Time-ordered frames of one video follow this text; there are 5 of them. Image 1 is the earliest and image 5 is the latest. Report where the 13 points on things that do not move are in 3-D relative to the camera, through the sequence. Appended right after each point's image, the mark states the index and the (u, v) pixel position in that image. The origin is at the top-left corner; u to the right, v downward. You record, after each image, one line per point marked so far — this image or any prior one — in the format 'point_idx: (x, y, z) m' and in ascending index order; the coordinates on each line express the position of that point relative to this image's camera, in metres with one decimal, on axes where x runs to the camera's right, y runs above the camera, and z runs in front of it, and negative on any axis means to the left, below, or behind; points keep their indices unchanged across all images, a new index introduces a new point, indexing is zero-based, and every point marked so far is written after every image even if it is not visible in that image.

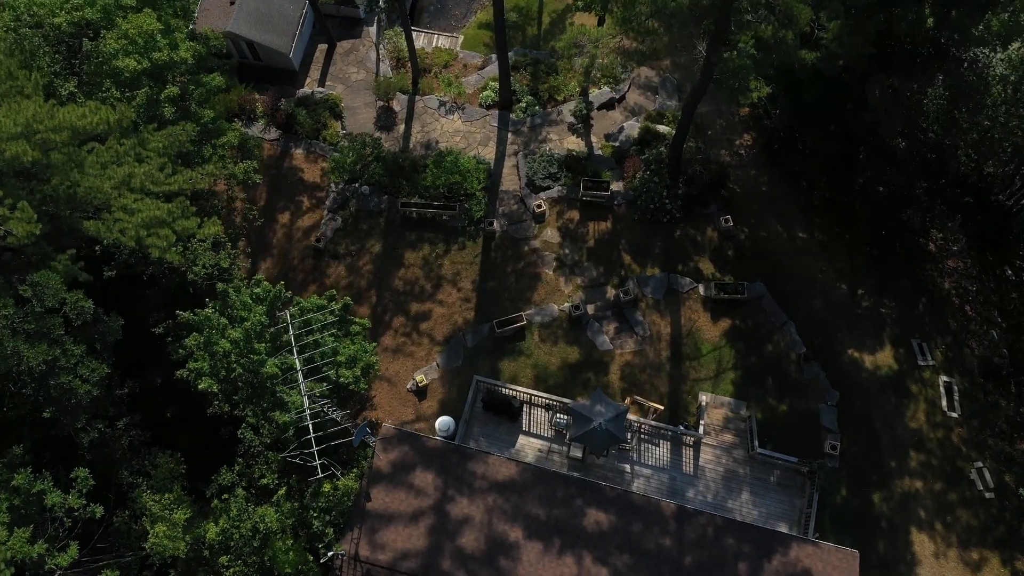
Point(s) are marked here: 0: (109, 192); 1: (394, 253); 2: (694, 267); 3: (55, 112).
0: (-5.9, +1.5, +12.1) m
1: (-2.8, +0.8, +19.7) m
2: (+4.3, +0.5, +19.3) m
3: (-6.4, +2.5, +11.6) m
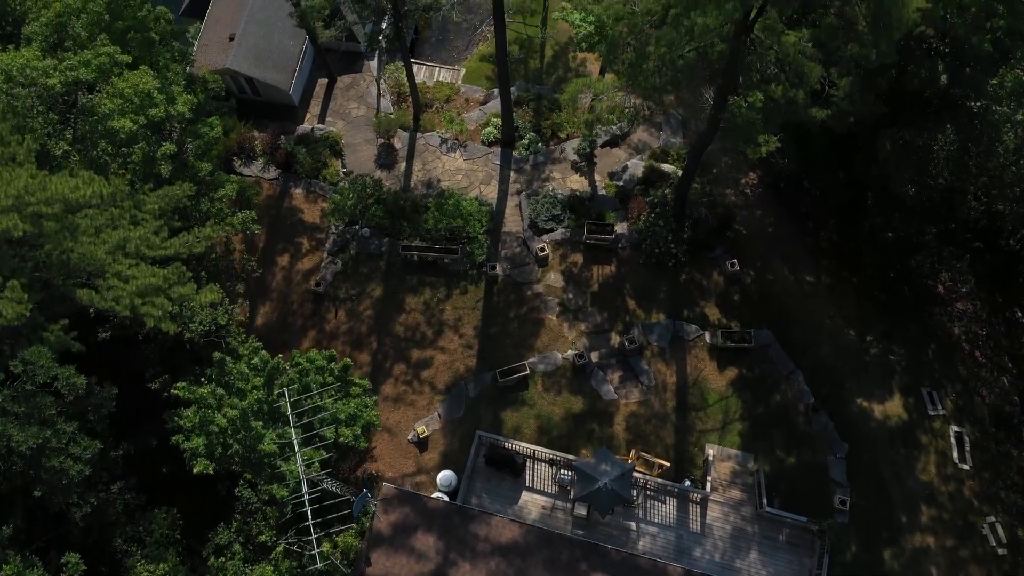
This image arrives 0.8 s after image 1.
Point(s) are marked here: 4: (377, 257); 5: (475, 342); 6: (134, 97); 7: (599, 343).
0: (-5.9, +0.4, +11.8) m
1: (-2.8, -0.2, +19.4) m
2: (+4.3, -0.6, +19.0) m
3: (-6.4, +1.5, +11.3) m
4: (-3.3, +0.8, +19.9) m
5: (-0.9, -1.2, +18.8) m
6: (-5.9, +2.9, +12.8) m
7: (+2.0, -1.2, +18.6) m
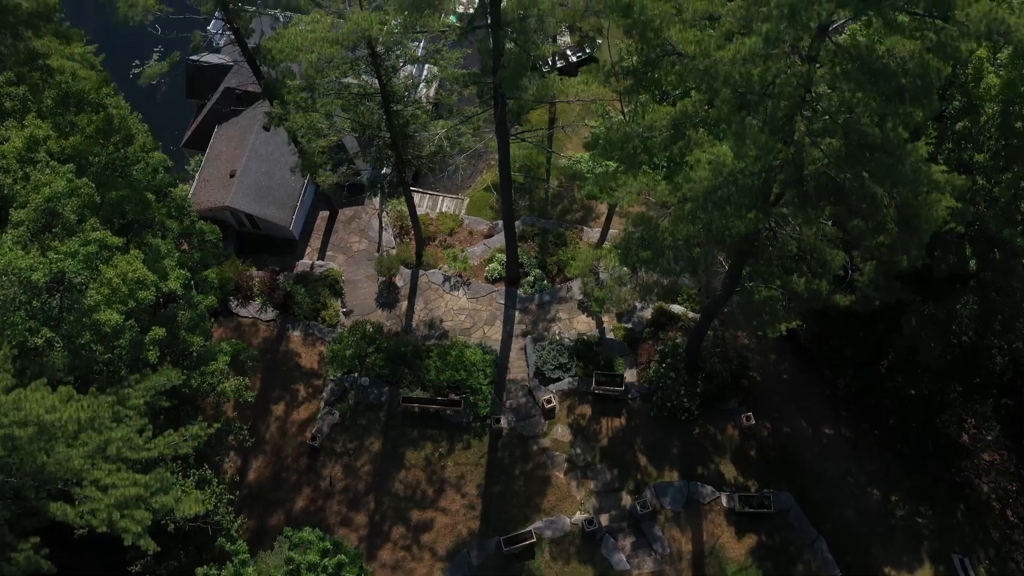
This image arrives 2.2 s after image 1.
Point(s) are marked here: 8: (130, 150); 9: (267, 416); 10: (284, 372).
0: (-5.8, -2.4, +11.0) m
1: (-2.6, -3.7, +18.5) m
2: (+4.5, -4.0, +18.1) m
3: (-6.3, -1.3, +10.6) m
4: (-3.1, -2.8, +19.1) m
5: (-0.7, -4.6, +17.8) m
6: (-5.7, 0.0, +12.1) m
7: (+2.1, -4.6, +17.6) m
8: (-6.9, +2.6, +14.9) m
9: (-5.7, -3.0, +19.1) m
10: (-5.5, -2.0, +19.8) m
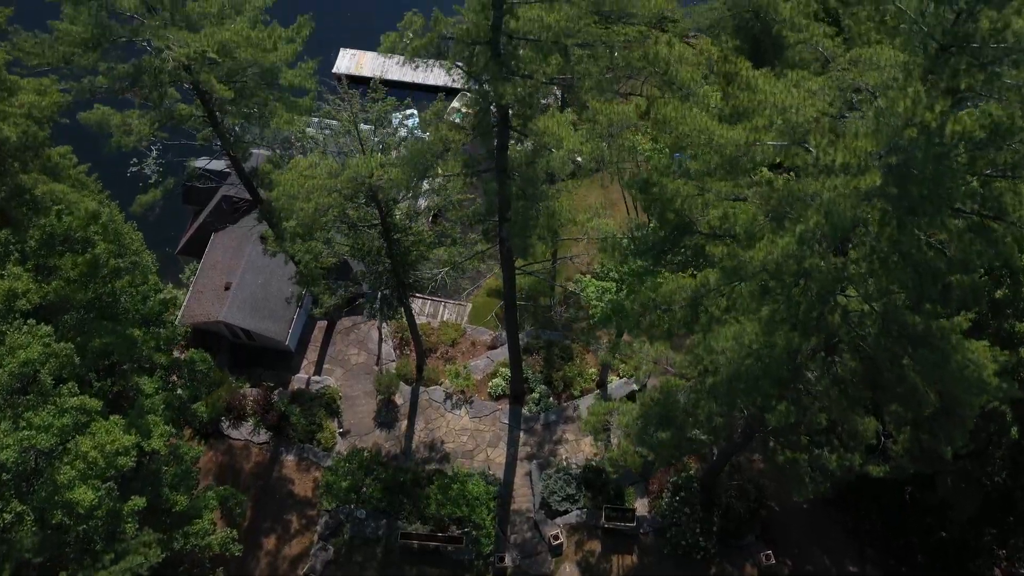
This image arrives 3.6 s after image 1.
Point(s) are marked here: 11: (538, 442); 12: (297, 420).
0: (-5.7, -4.7, +10.0) m
1: (-2.5, -6.4, +17.3) m
2: (+4.6, -6.8, +16.9) m
3: (-6.2, -3.6, +9.6) m
4: (-3.0, -5.5, +18.0) m
5: (-0.6, -7.3, +16.6) m
6: (-5.6, -2.3, +11.3) m
7: (+2.2, -7.3, +16.4) m
8: (-6.8, 0.0, +14.1) m
9: (-5.6, -5.8, +18.0) m
10: (-5.4, -4.9, +18.8) m
11: (+0.6, -3.7, +19.8) m
12: (-5.1, -3.2, +19.7) m
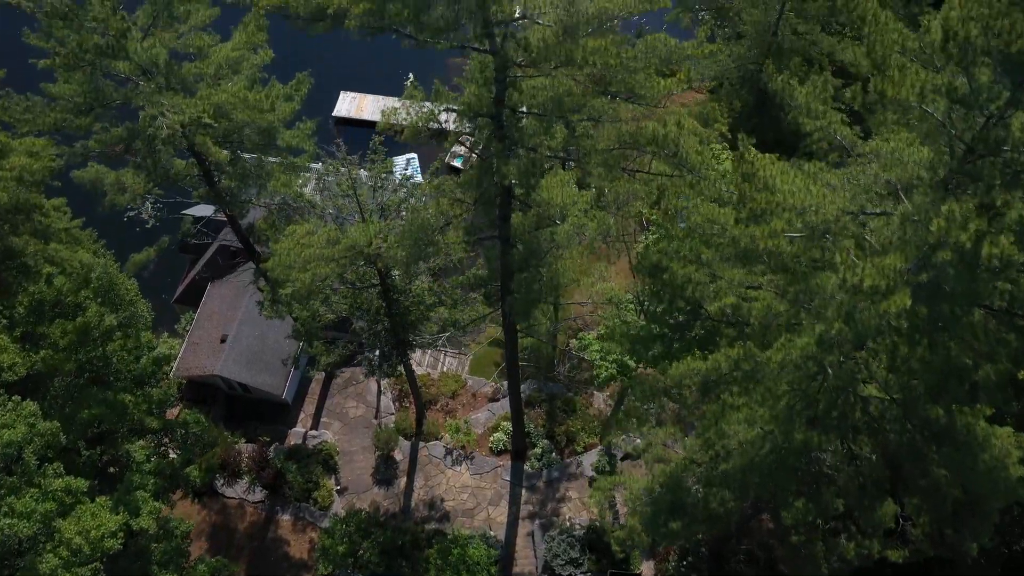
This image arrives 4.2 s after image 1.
0: (-5.6, -5.7, +9.4) m
1: (-2.5, -7.6, +16.7) m
2: (+4.6, -7.9, +16.3) m
3: (-6.1, -4.6, +9.1) m
4: (-3.0, -6.8, +17.4) m
5: (-0.6, -8.5, +15.9) m
6: (-5.6, -3.4, +10.8) m
7: (+2.2, -8.5, +15.8) m
8: (-6.8, -1.1, +13.7) m
9: (-5.6, -7.0, +17.4) m
10: (-5.3, -6.1, +18.2) m
11: (+0.7, -5.0, +19.3) m
12: (-5.1, -4.4, +19.2) m
